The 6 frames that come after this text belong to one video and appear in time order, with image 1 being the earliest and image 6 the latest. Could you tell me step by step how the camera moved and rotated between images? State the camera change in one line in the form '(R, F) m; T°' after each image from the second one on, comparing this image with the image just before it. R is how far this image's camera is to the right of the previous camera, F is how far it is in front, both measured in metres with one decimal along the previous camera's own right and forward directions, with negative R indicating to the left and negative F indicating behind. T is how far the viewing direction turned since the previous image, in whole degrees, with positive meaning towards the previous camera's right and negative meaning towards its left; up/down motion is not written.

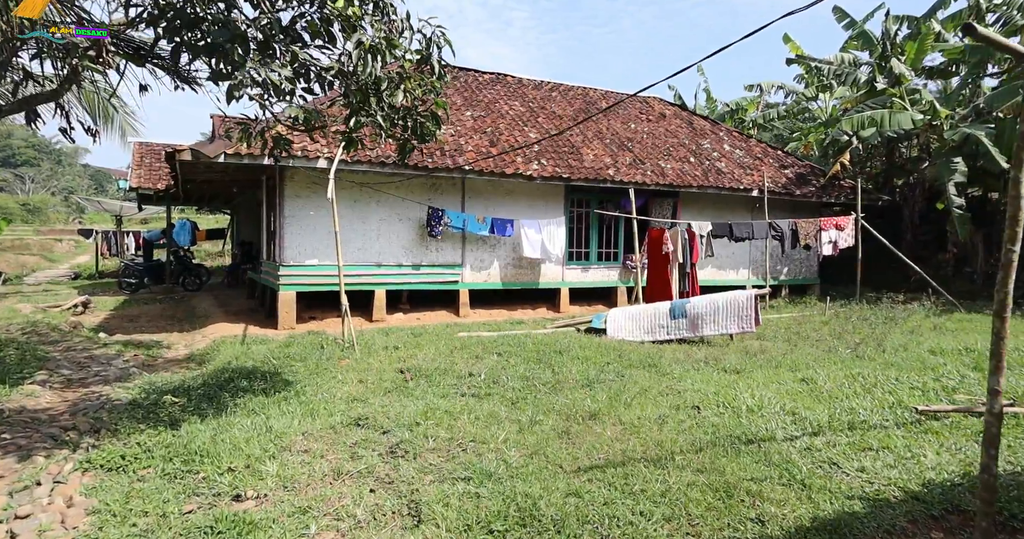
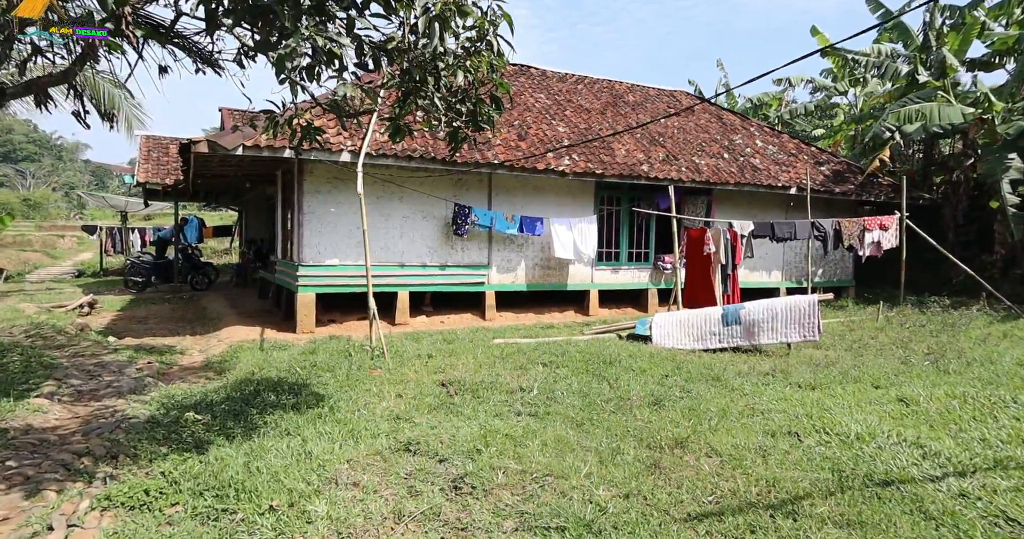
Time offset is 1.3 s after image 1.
(-0.4, +0.5) m; 0°
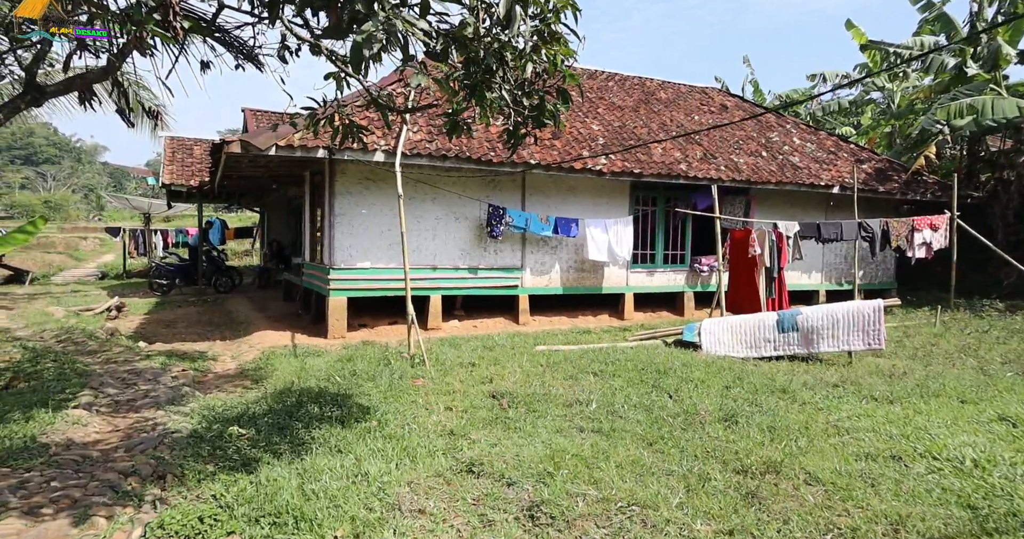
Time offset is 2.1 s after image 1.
(-0.3, +0.3) m; -1°
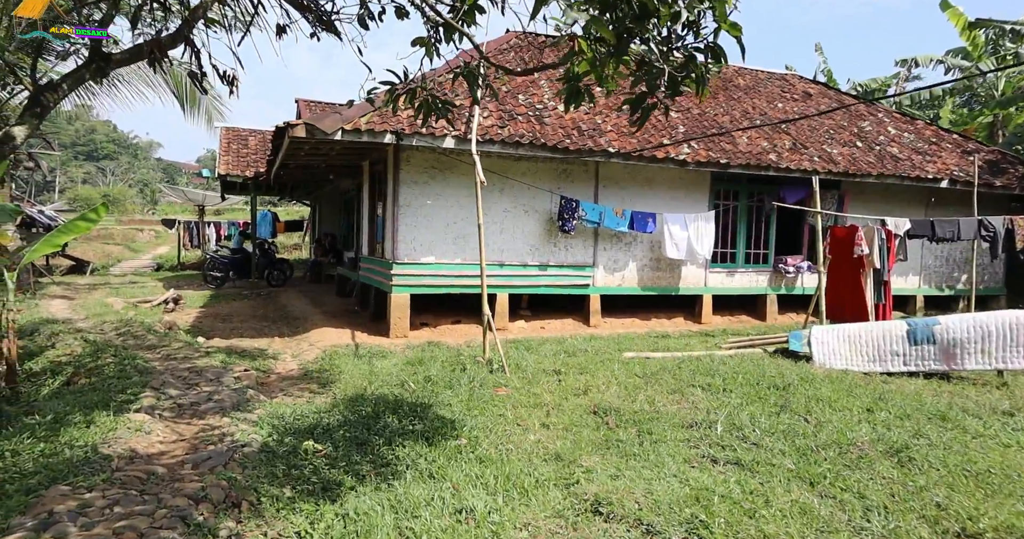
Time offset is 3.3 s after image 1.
(-0.5, +0.6) m; -3°
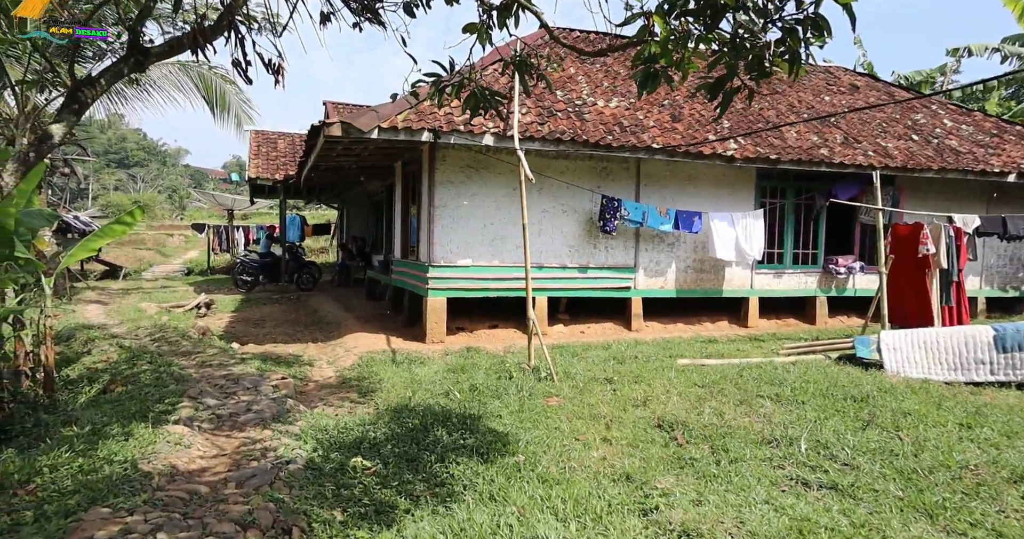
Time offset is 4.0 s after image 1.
(-0.2, +0.3) m; -2°
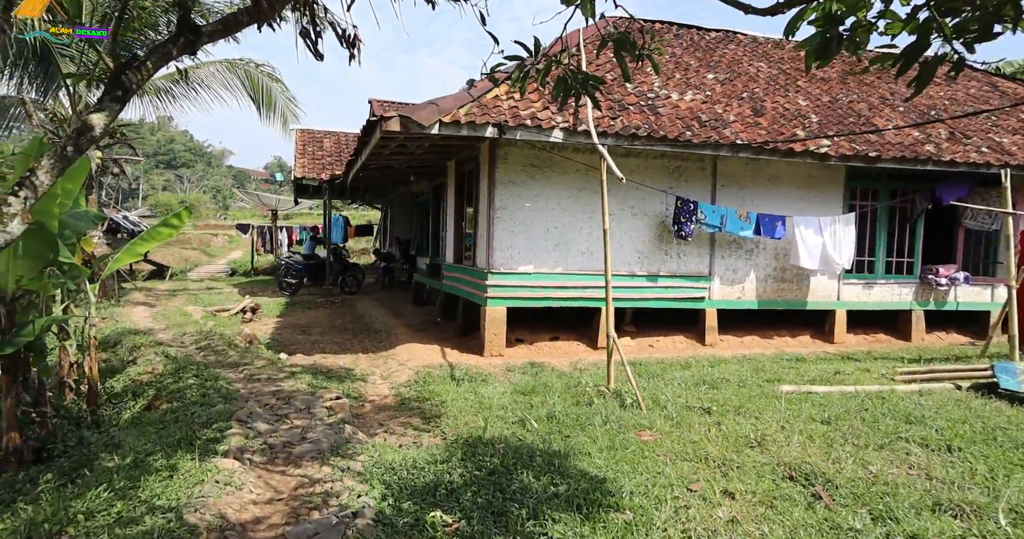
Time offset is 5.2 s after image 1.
(-0.4, +0.7) m; -3°
